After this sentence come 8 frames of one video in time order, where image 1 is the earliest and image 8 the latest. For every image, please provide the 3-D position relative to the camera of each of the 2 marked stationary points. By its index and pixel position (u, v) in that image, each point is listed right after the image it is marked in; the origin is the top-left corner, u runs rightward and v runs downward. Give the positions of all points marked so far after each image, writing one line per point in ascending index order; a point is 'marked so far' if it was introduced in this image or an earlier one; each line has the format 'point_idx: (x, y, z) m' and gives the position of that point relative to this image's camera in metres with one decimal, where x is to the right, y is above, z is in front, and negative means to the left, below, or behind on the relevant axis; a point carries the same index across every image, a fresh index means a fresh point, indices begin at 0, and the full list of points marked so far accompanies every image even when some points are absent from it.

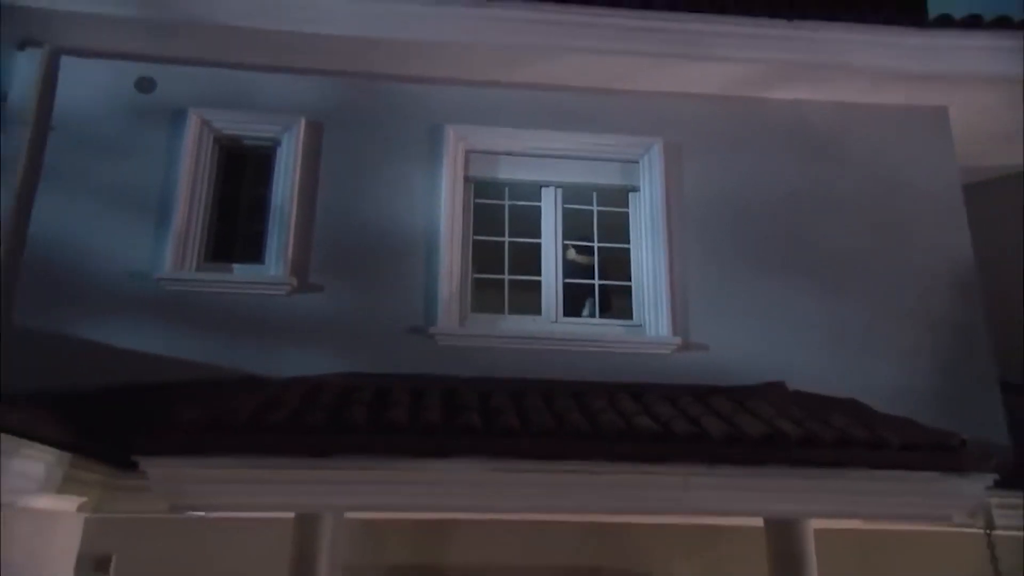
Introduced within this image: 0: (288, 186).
0: (-2.0, +0.9, +6.1) m
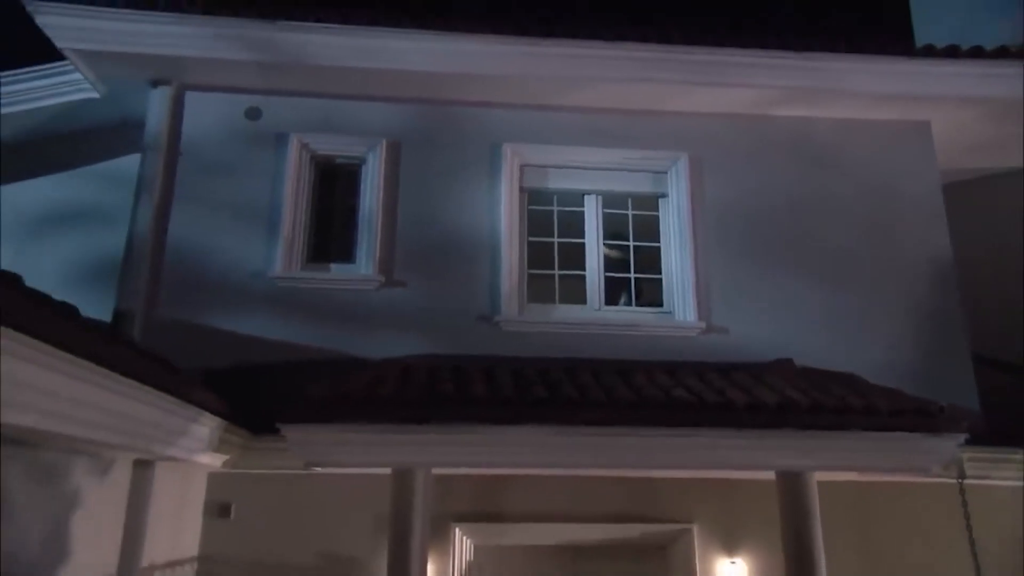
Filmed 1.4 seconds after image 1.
0: (-1.5, +1.0, +7.3) m
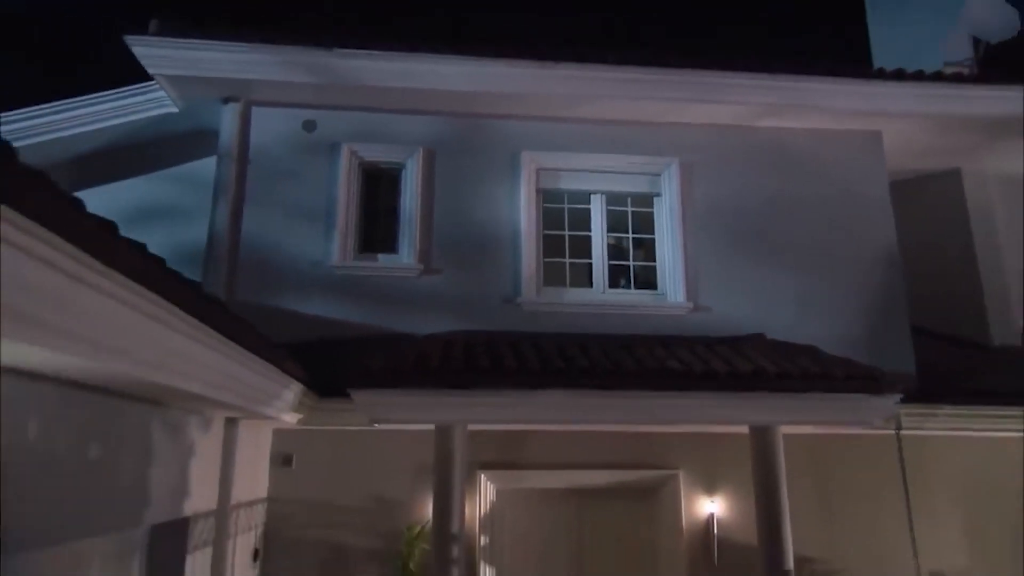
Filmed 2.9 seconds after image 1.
0: (-1.3, +1.1, +8.6) m
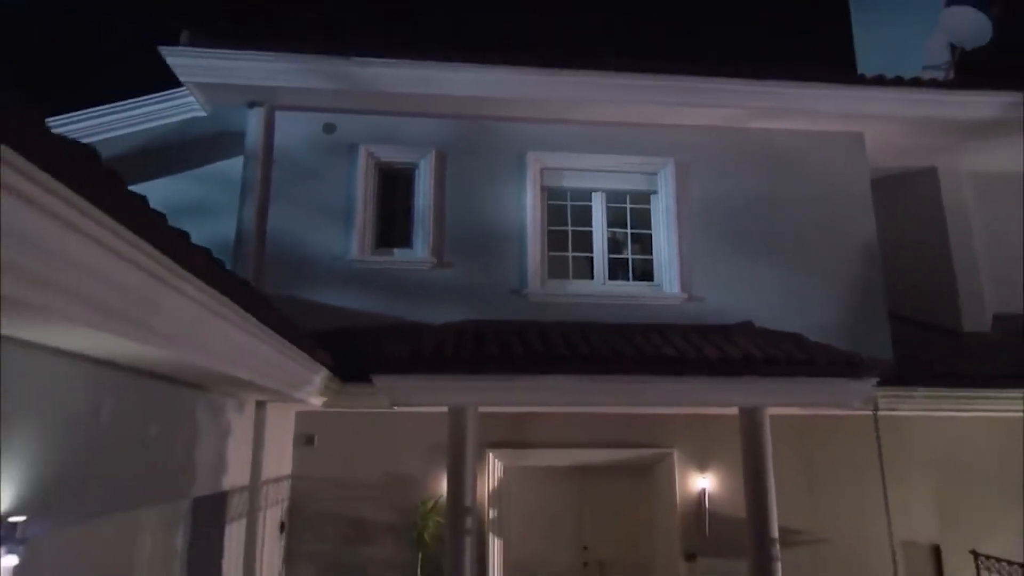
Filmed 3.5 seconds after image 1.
0: (-1.2, +1.2, +9.2) m
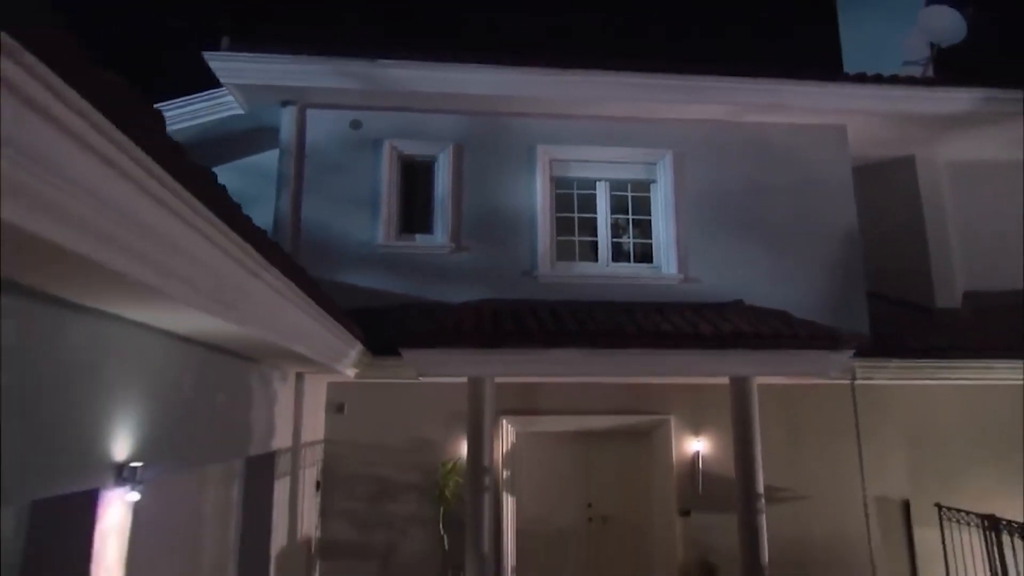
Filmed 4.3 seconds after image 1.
0: (-1.0, +1.5, +10.1) m
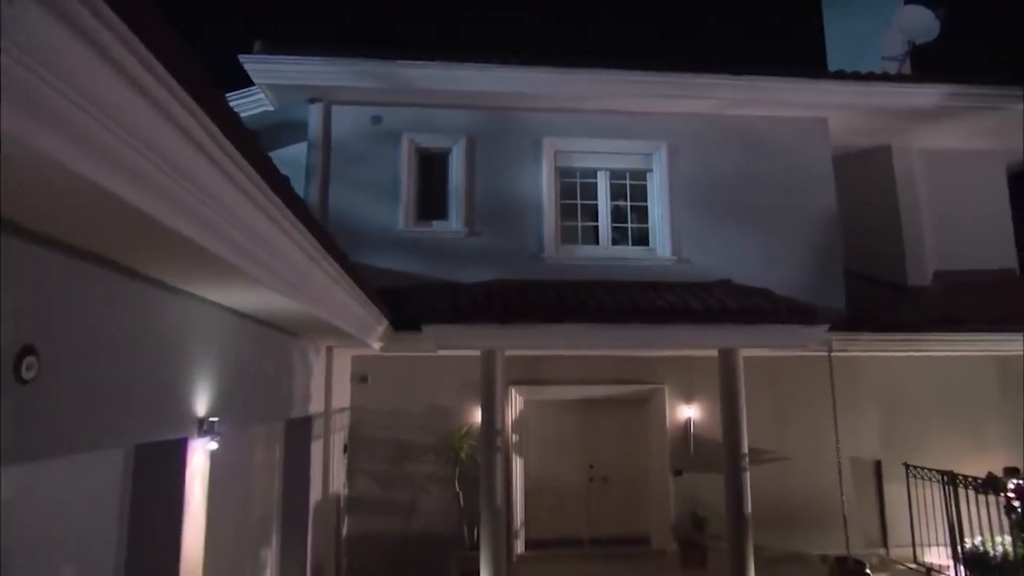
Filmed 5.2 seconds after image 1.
0: (-0.9, +1.8, +11.0) m
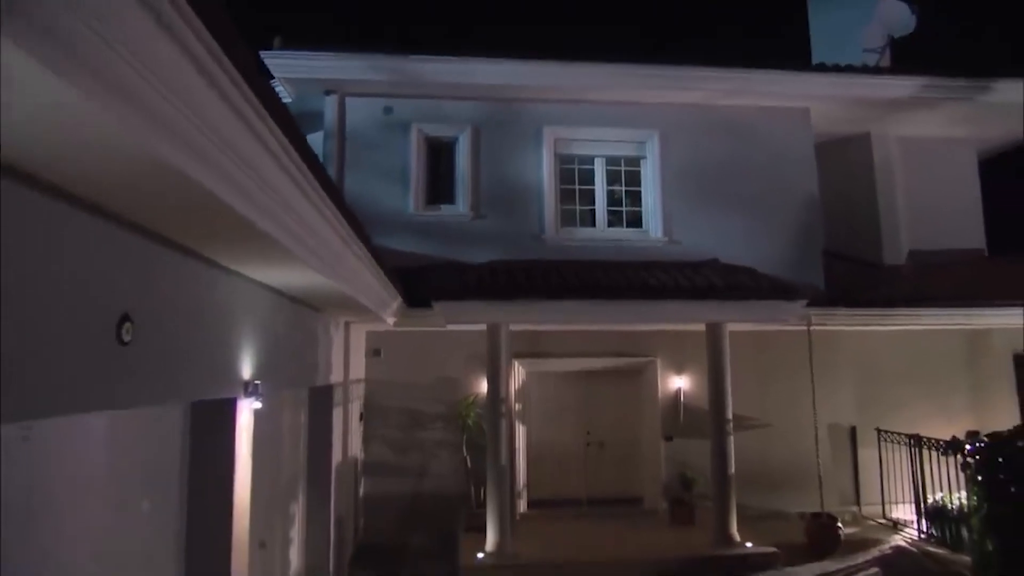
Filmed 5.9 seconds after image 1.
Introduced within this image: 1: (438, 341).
0: (-0.8, +2.2, +11.8) m
1: (-1.4, -1.0, +12.7) m
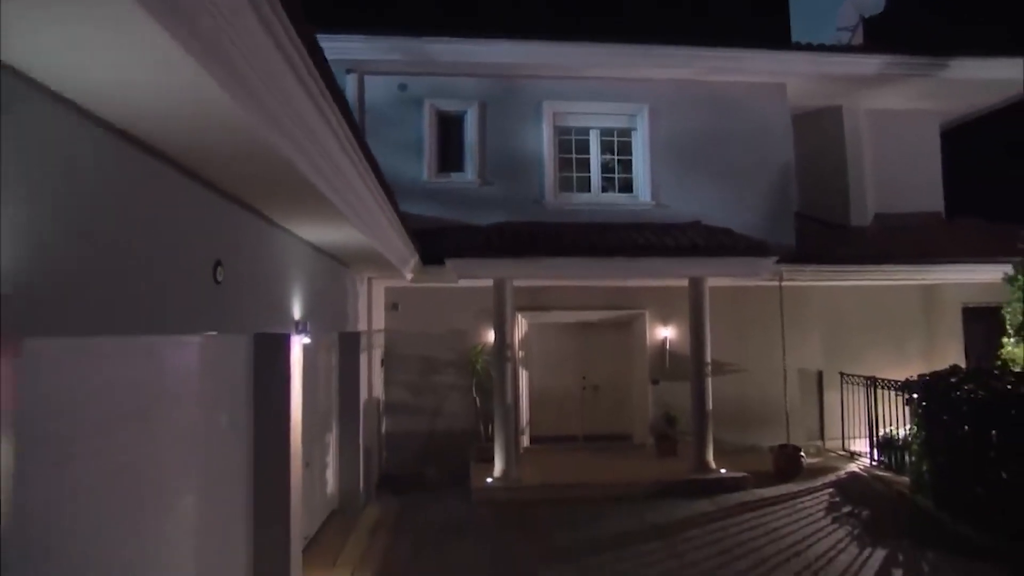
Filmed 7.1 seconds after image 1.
0: (-0.7, +3.0, +13.1) m
1: (-1.3, -0.2, +14.1) m
